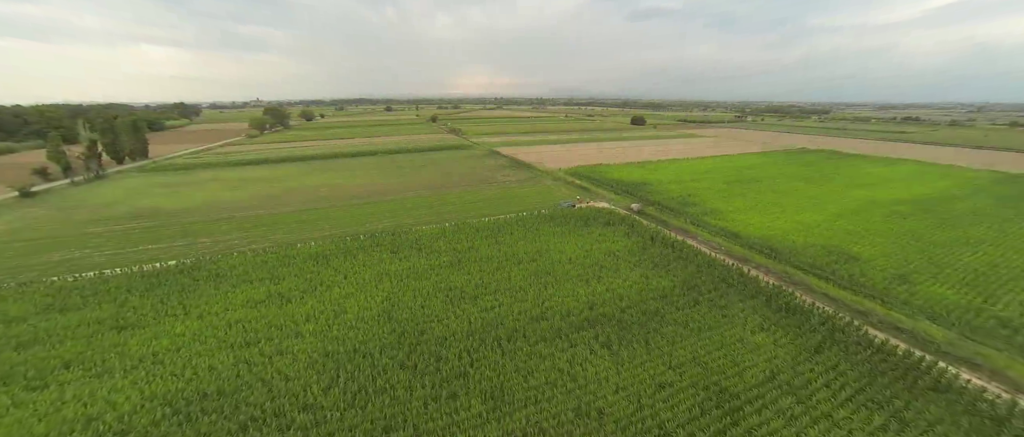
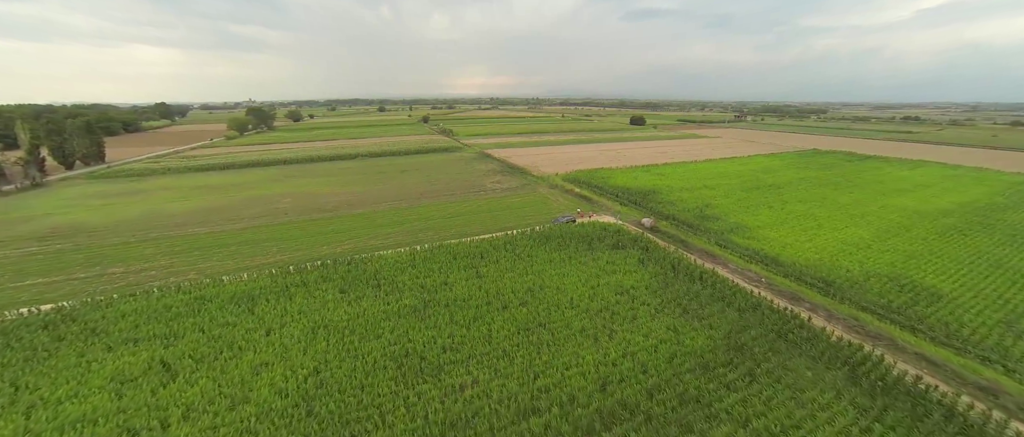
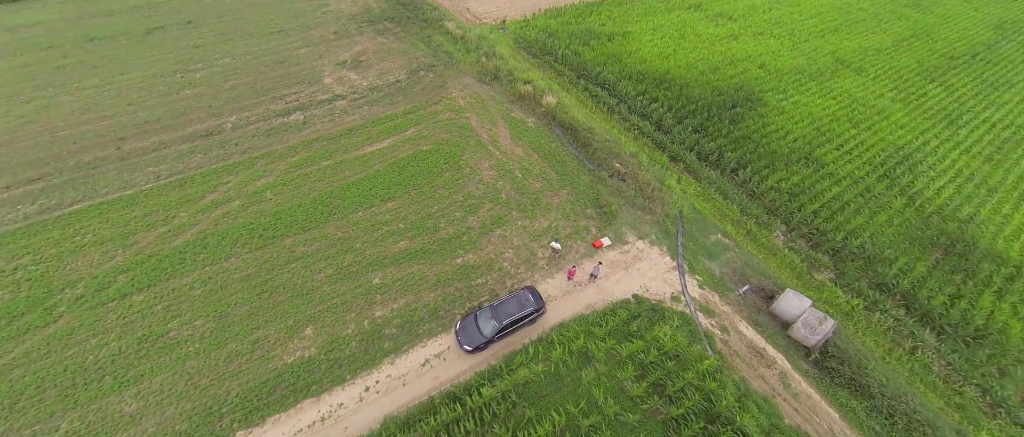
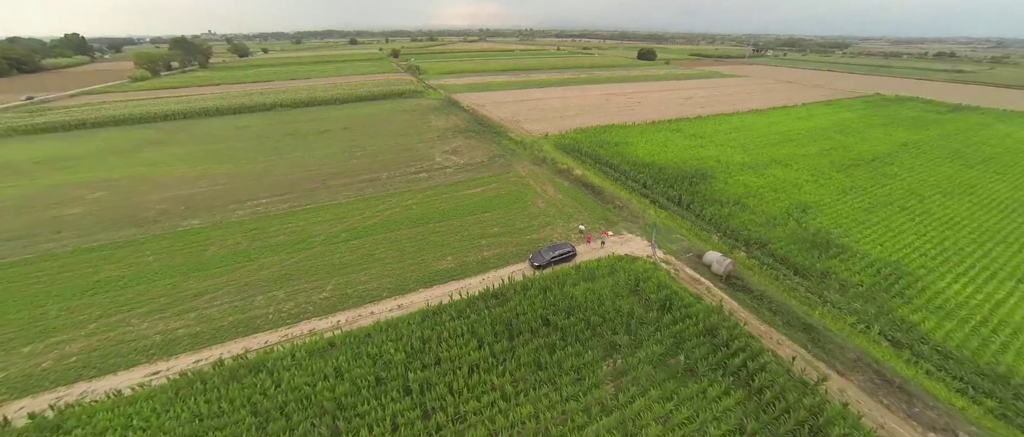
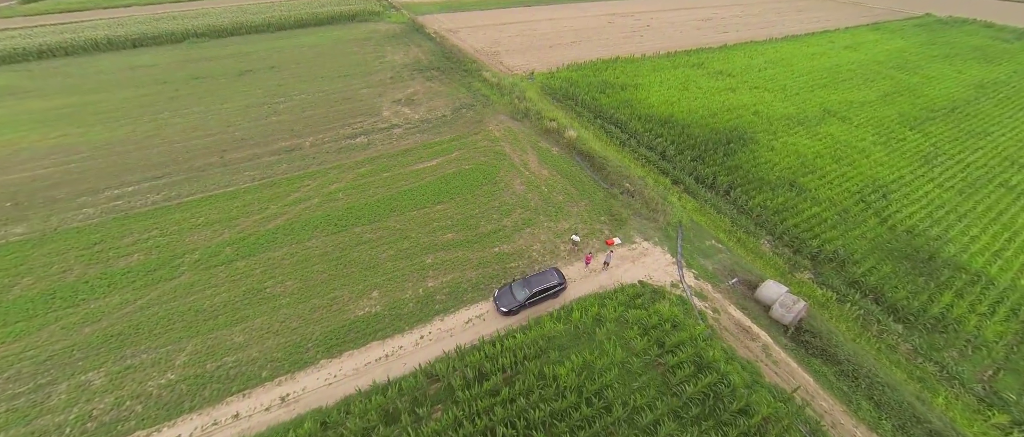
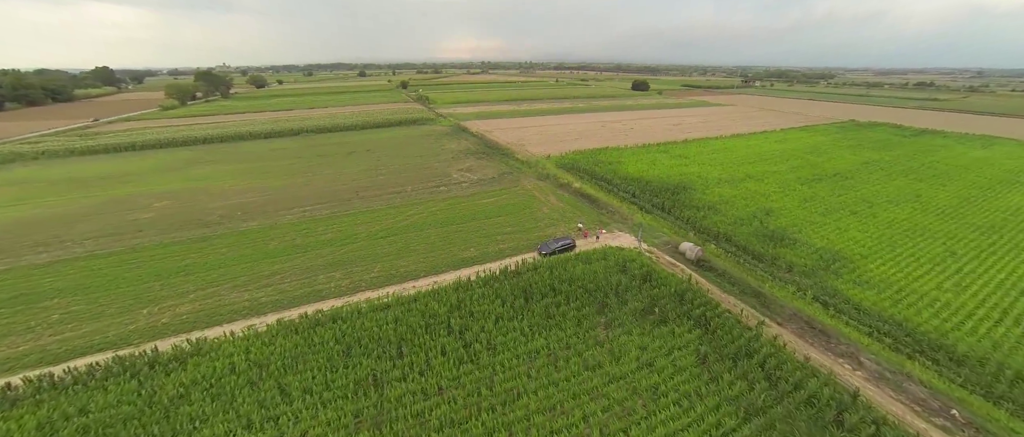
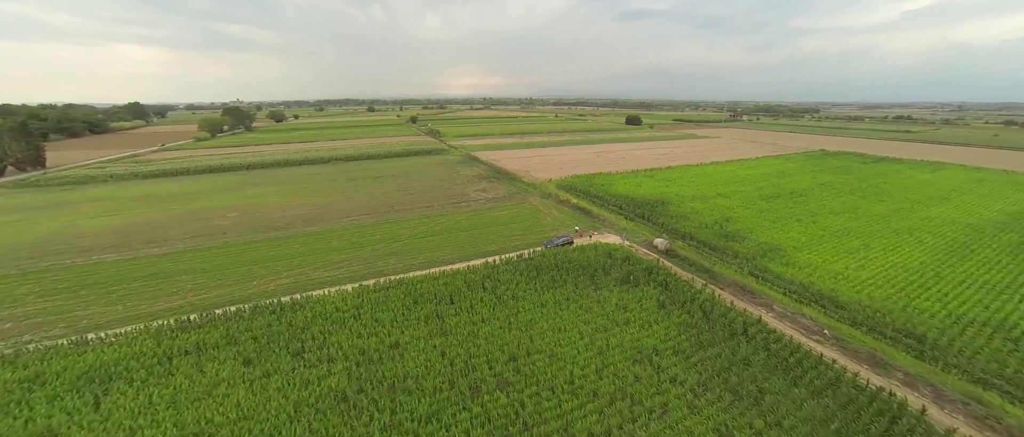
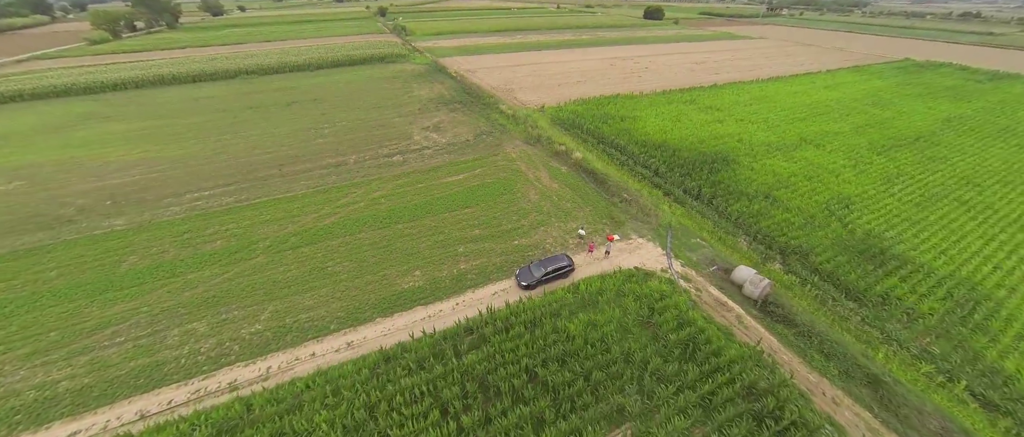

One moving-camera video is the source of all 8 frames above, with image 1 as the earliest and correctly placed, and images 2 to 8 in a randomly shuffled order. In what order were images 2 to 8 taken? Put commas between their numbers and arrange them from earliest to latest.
2, 7, 6, 4, 8, 5, 3
